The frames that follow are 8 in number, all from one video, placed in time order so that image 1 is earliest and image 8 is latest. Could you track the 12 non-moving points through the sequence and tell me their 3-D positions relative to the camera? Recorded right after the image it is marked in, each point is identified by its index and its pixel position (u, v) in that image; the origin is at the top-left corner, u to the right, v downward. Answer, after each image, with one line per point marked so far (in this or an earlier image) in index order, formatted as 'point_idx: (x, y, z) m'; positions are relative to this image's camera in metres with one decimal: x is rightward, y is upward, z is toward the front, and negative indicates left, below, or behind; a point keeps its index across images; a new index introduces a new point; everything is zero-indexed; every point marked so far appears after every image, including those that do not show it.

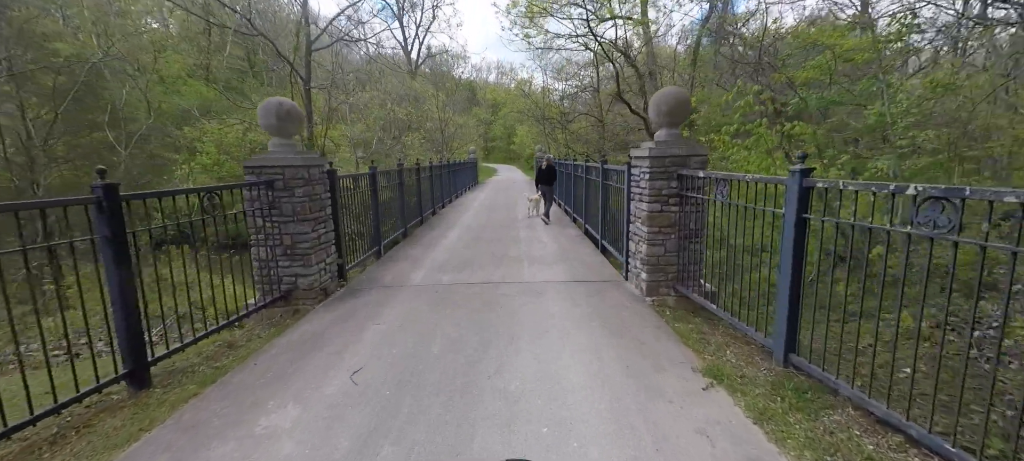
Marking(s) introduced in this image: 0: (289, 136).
0: (-1.9, +0.8, +3.8) m
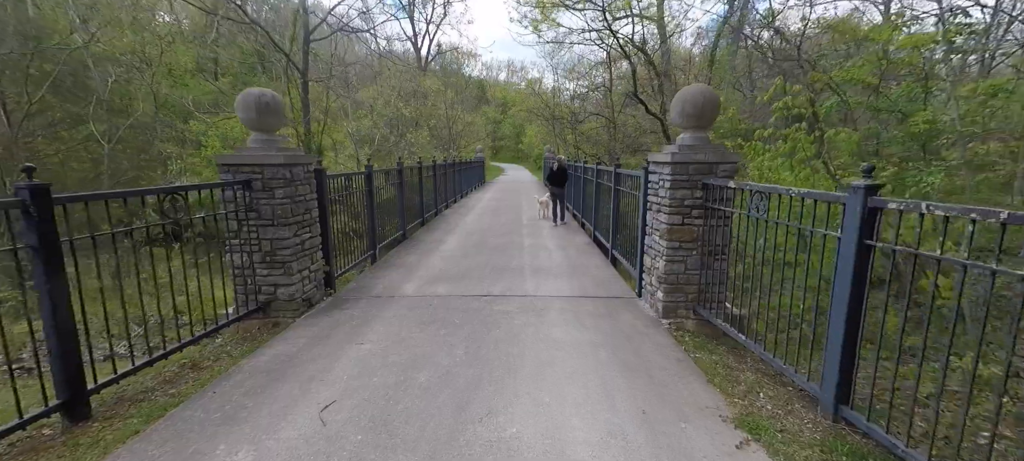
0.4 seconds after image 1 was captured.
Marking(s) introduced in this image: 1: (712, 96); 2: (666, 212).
0: (-1.8, +0.8, +3.4) m
1: (+1.4, +1.0, +3.2) m
2: (+1.1, +0.1, +3.3) m
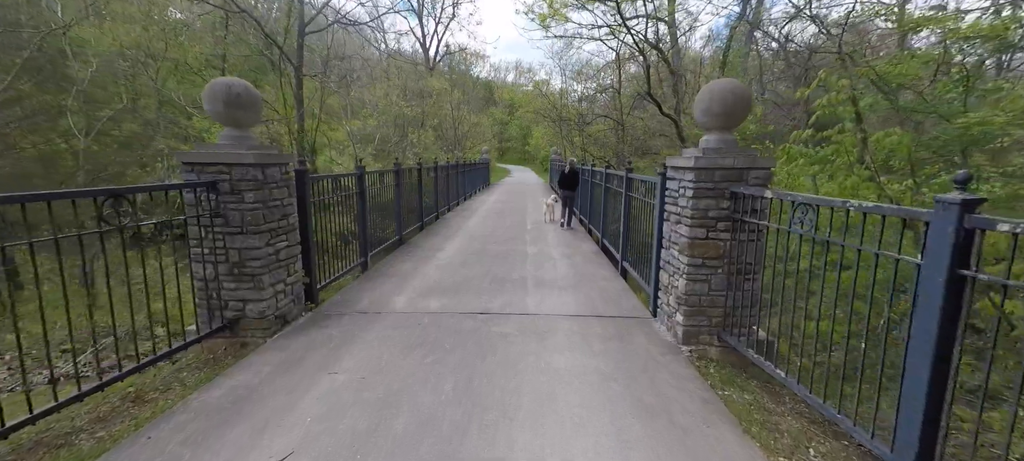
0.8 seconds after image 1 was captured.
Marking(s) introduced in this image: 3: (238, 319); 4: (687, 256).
0: (-1.8, +0.7, +3.0) m
1: (+1.4, +0.9, +2.8) m
2: (+1.1, 0.0, +2.9) m
3: (-1.9, -0.6, +3.0) m
4: (+1.1, -0.2, +2.8) m
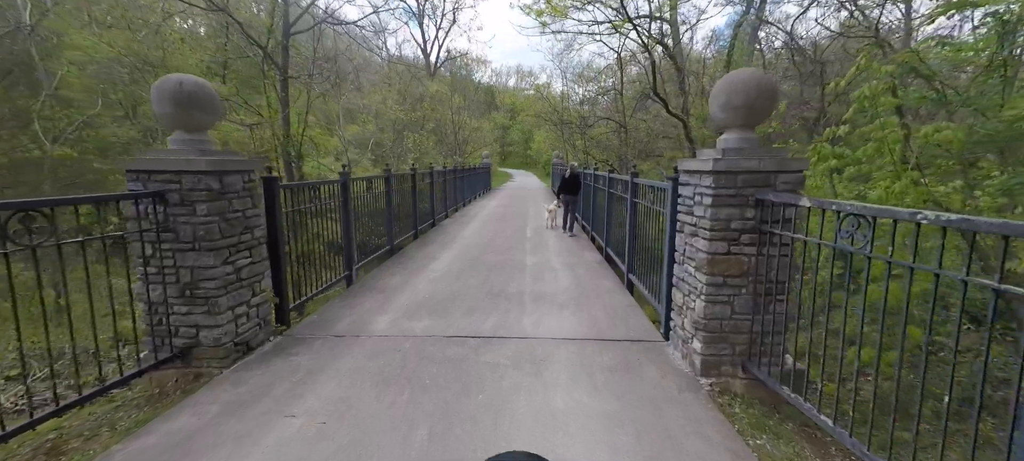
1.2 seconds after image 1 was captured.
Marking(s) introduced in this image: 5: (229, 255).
0: (-1.9, +0.6, +2.7) m
1: (+1.4, +0.8, +2.4) m
2: (+1.1, 0.0, +2.5) m
3: (-1.9, -0.7, +2.7) m
4: (+1.1, -0.2, +2.5) m
5: (-1.7, -0.1, +2.7) m
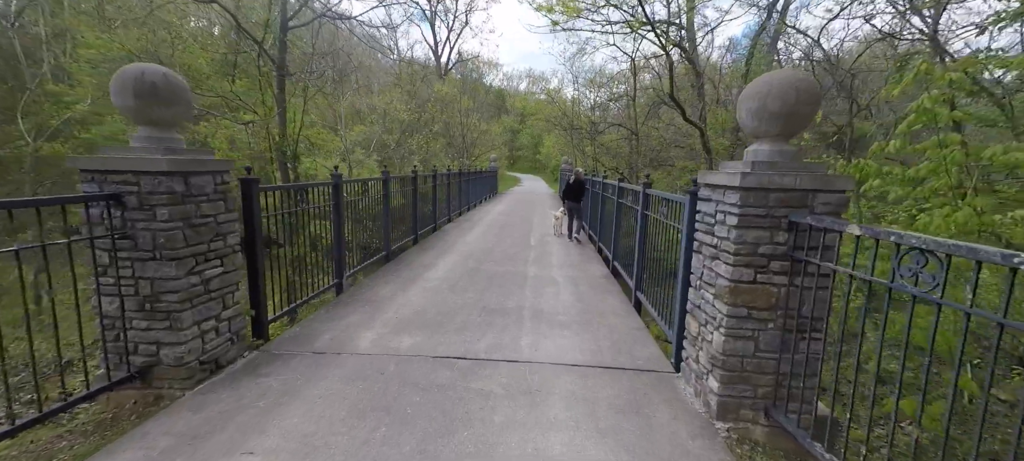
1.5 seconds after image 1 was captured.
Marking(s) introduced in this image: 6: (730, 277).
0: (-1.9, +0.6, +2.4) m
1: (+1.4, +0.7, +2.1) m
2: (+1.0, -0.2, +2.2) m
3: (-2.0, -0.7, +2.4) m
4: (+1.0, -0.4, +2.1) m
5: (-1.7, -0.2, +2.4) m
6: (+1.0, -0.2, +2.1) m
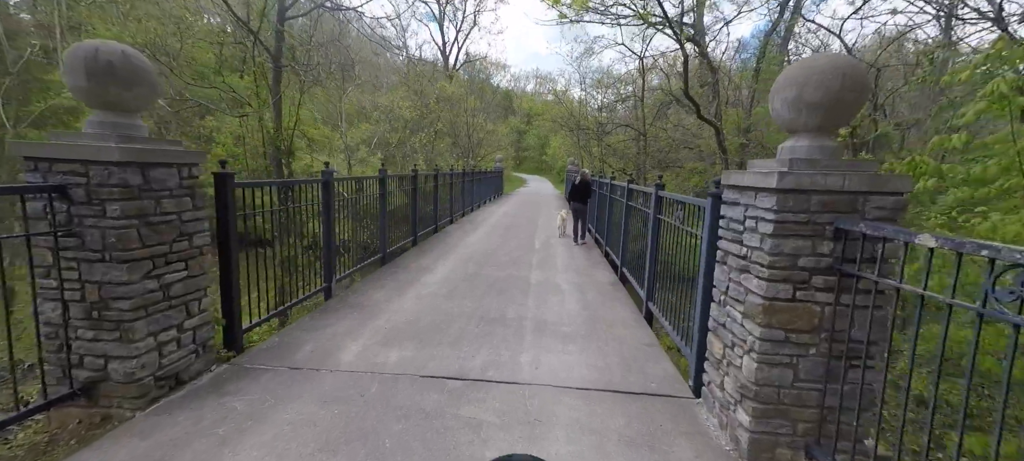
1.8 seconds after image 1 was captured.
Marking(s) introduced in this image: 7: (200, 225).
0: (-1.9, +0.6, +2.2) m
1: (+1.4, +0.6, +1.8) m
2: (+1.0, -0.2, +1.9) m
3: (-2.0, -0.7, +2.1) m
4: (+1.0, -0.4, +1.8) m
5: (-1.7, -0.2, +2.1) m
6: (+1.0, -0.3, +1.8) m
7: (-1.7, 0.0, +2.4) m
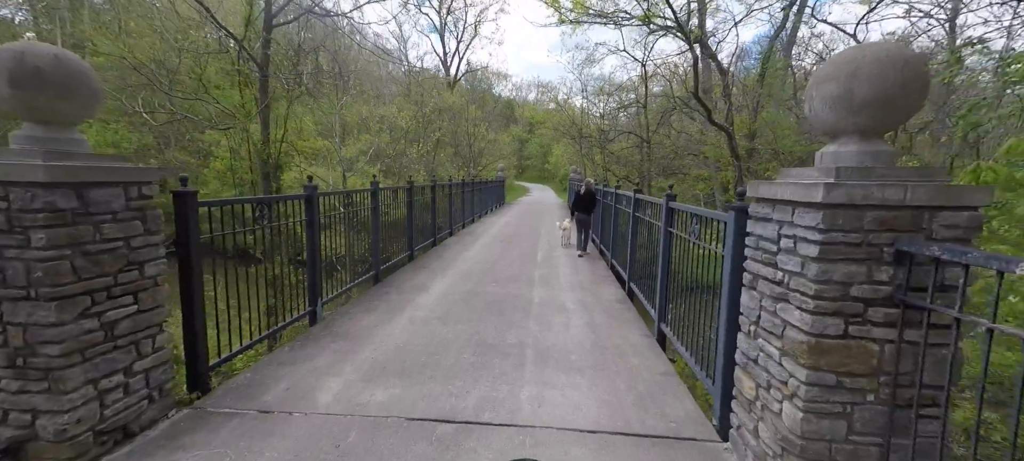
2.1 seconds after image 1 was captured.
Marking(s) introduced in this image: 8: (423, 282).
0: (-1.9, +0.4, +1.9) m
1: (+1.3, +0.6, +1.5) m
2: (+1.0, -0.3, +1.5) m
3: (-2.0, -0.9, +1.8) m
4: (+1.0, -0.5, +1.5) m
5: (-1.7, -0.3, +1.8) m
6: (+1.0, -0.3, +1.5) m
7: (-1.7, -0.1, +2.2) m
8: (-1.0, -0.6, +5.2) m
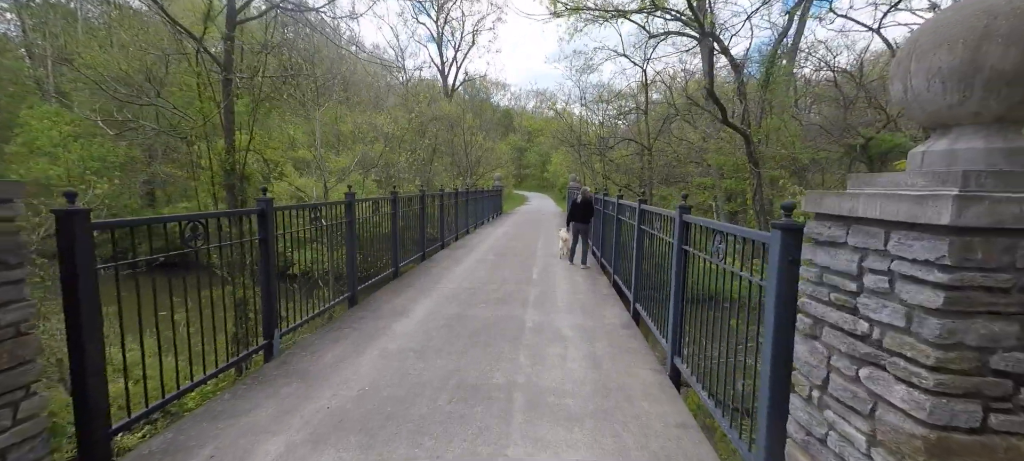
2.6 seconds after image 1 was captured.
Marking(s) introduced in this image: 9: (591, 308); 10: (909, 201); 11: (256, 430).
0: (-2.0, +0.3, +1.4) m
1: (+1.2, +0.5, +1.0) m
2: (+0.9, -0.4, +1.0) m
3: (-2.1, -1.0, +1.3) m
4: (+0.9, -0.5, +1.0) m
5: (-1.8, -0.4, +1.3) m
6: (+0.9, -0.4, +1.0) m
7: (-1.8, -0.2, +1.6) m
8: (-1.1, -0.8, +4.7) m
9: (+0.9, -0.8, +4.8) m
10: (+0.9, +0.1, +1.0) m
11: (-1.3, -1.0, +2.3) m
